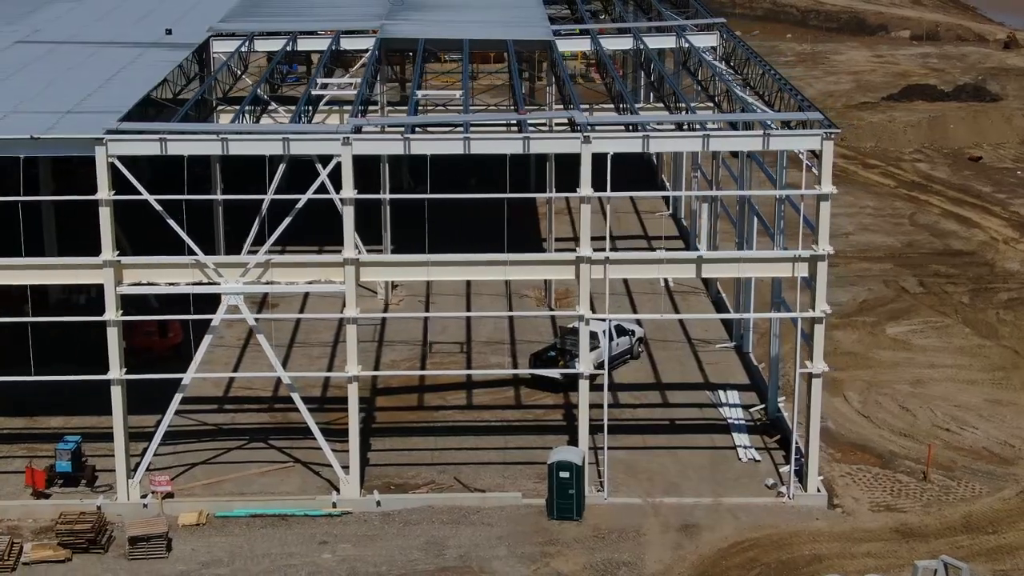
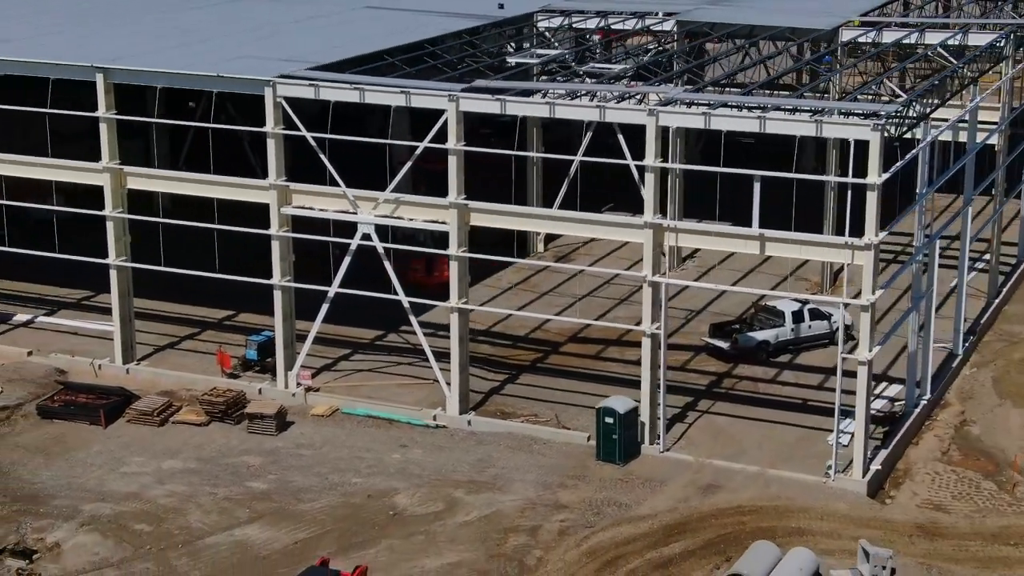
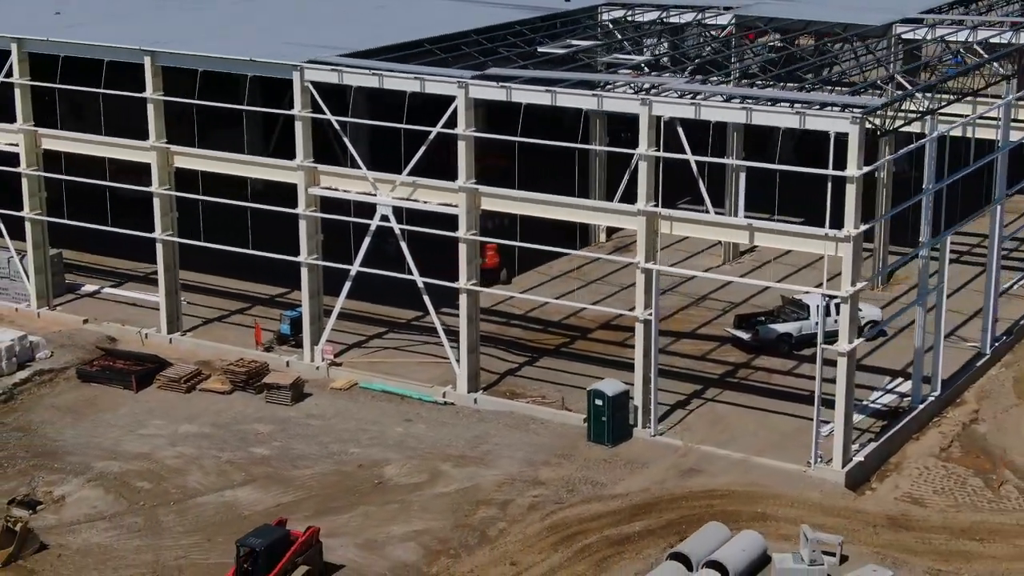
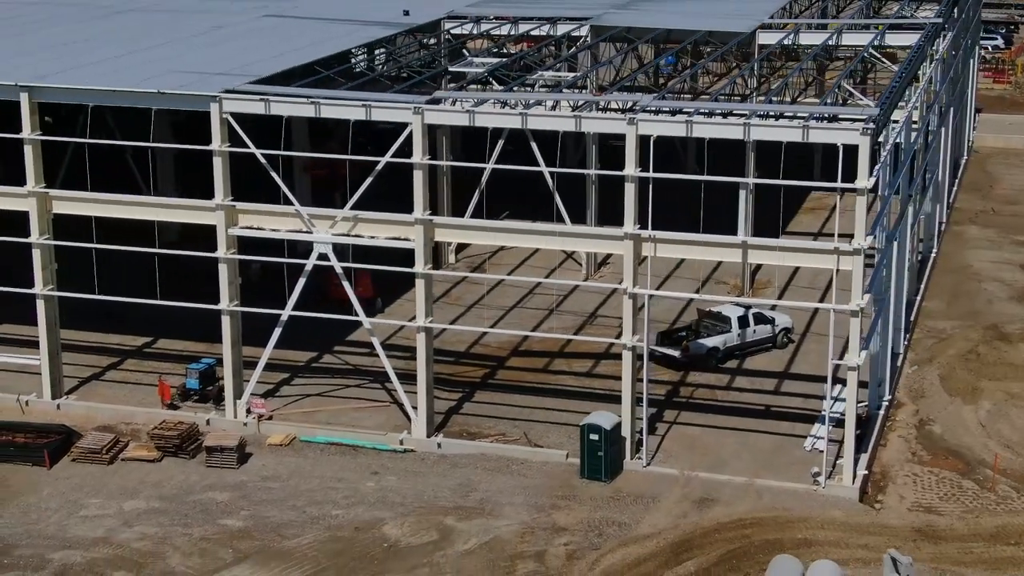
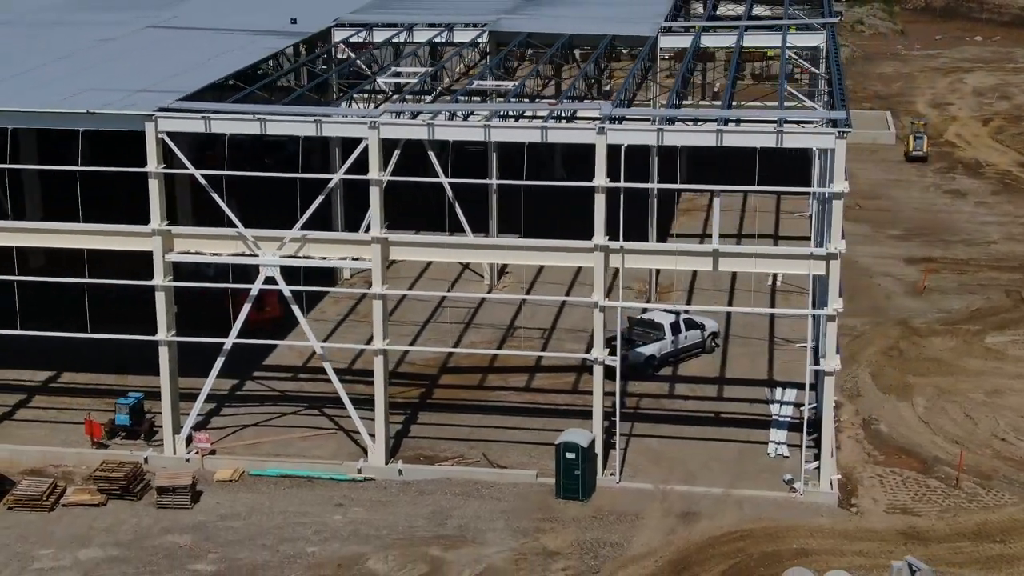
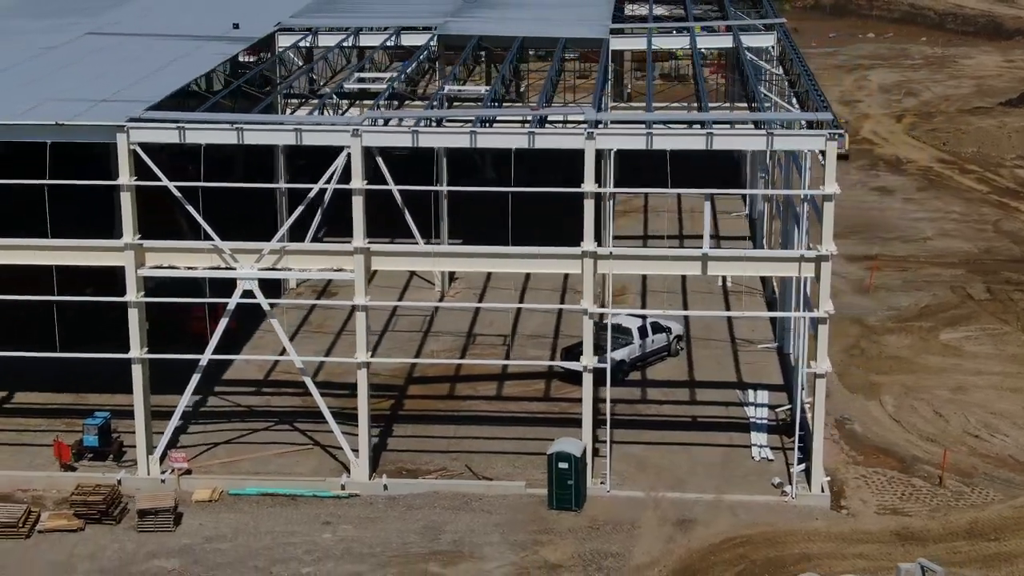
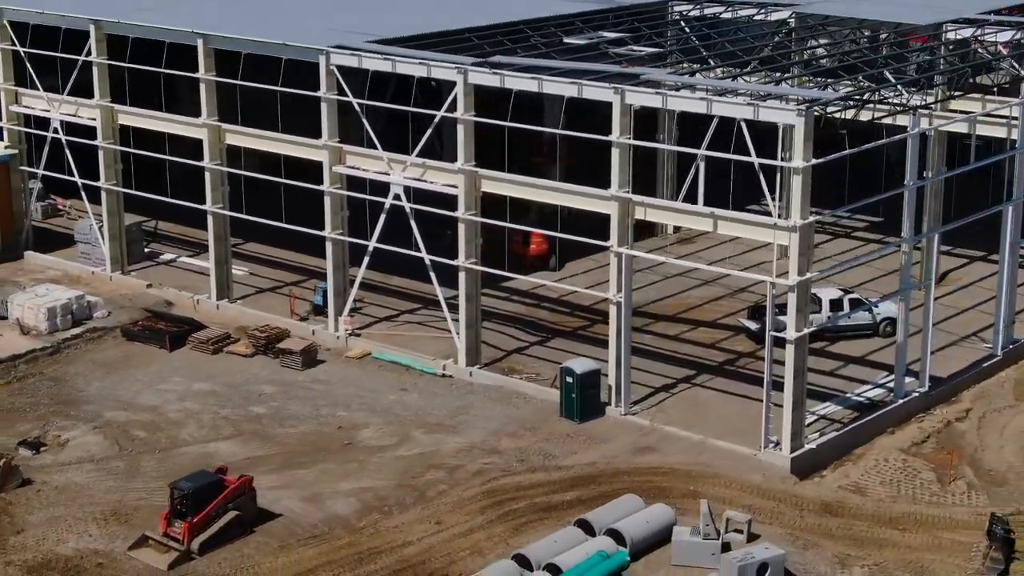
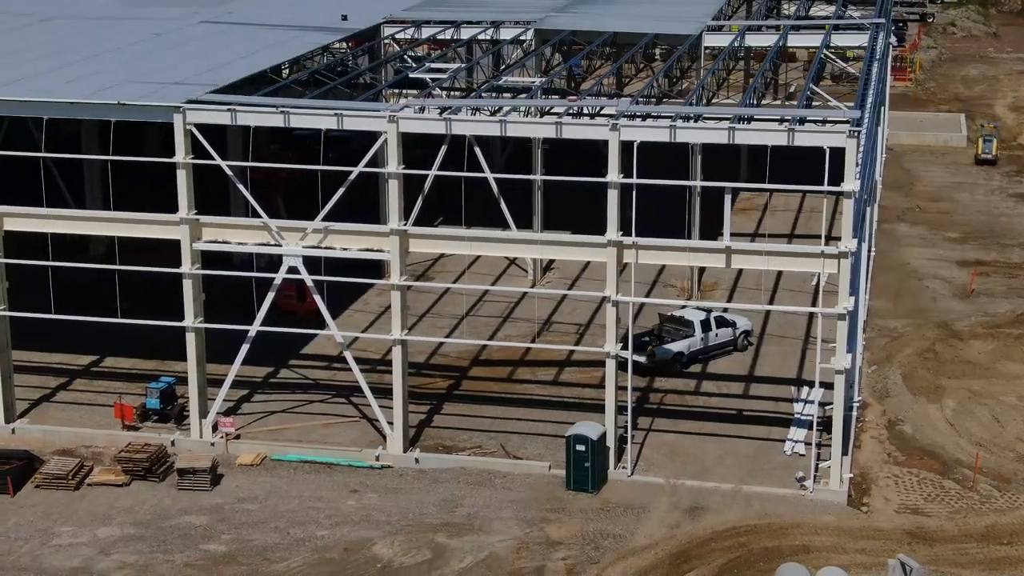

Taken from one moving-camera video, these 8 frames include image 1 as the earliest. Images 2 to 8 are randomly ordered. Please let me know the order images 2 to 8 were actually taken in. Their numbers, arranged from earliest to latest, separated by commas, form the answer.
6, 5, 8, 4, 2, 3, 7
